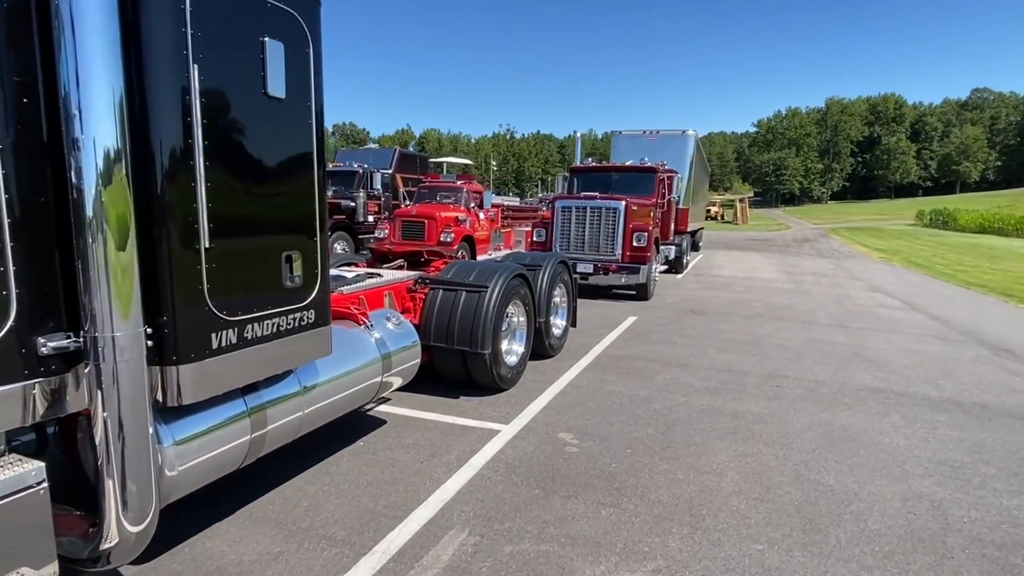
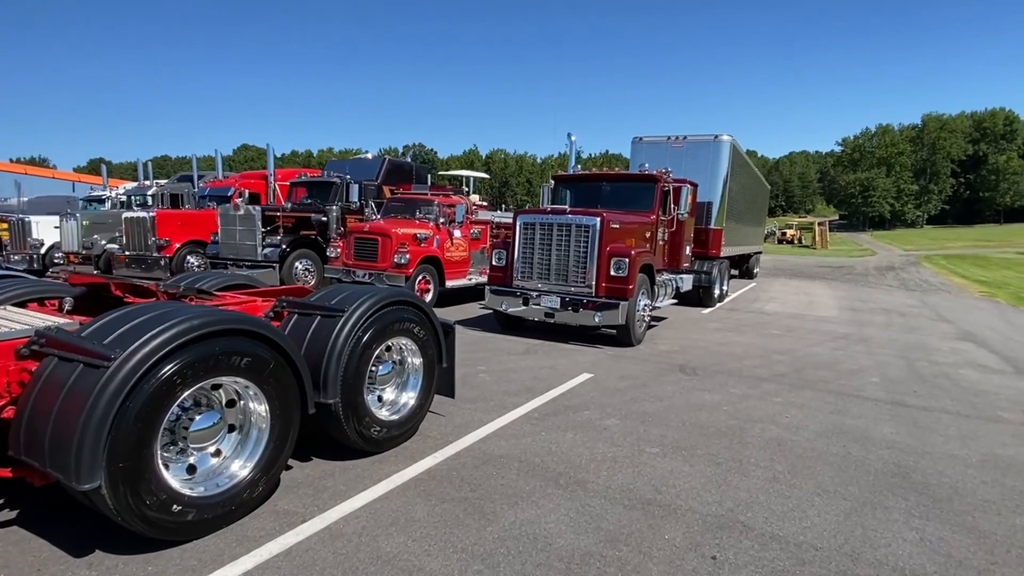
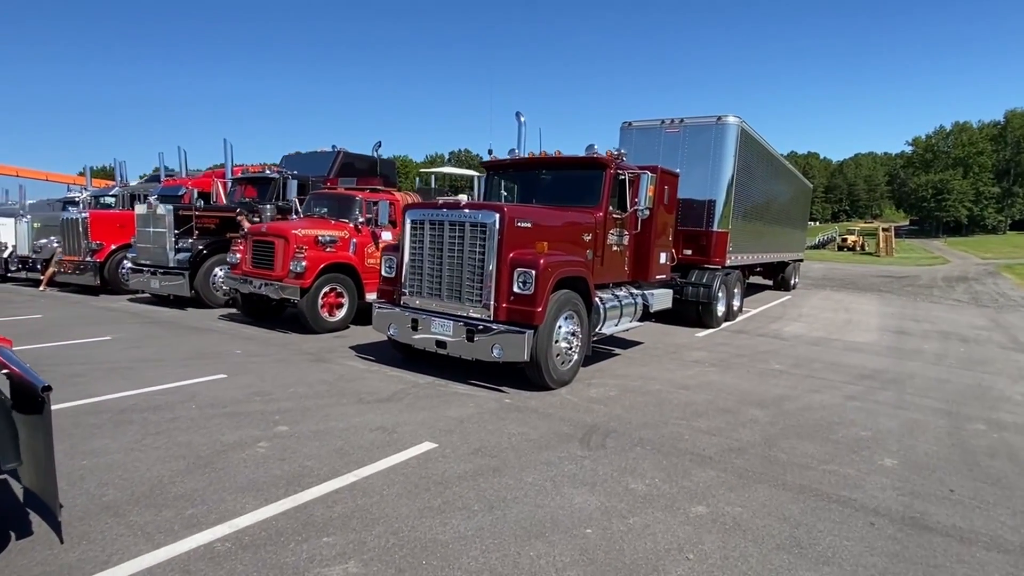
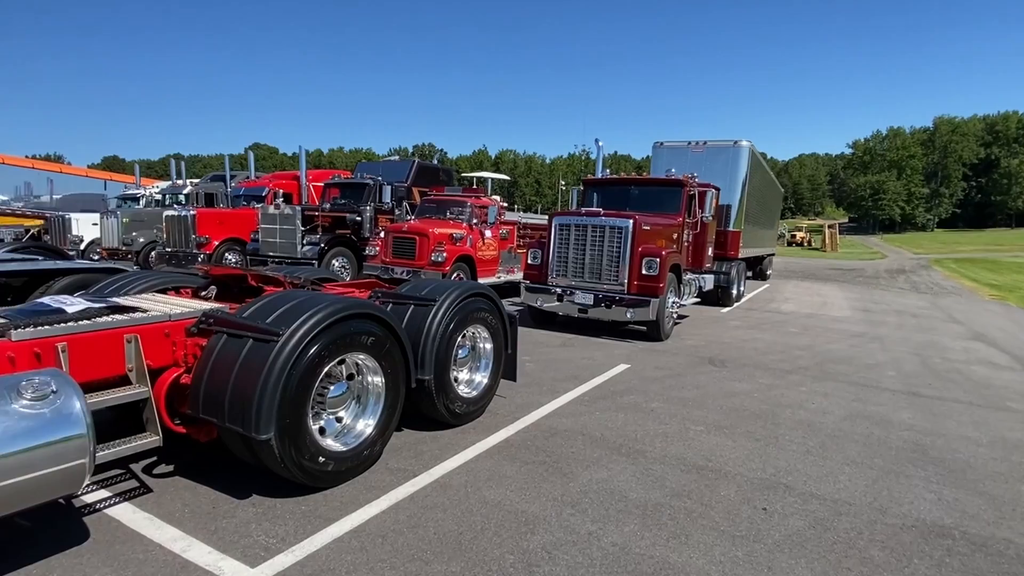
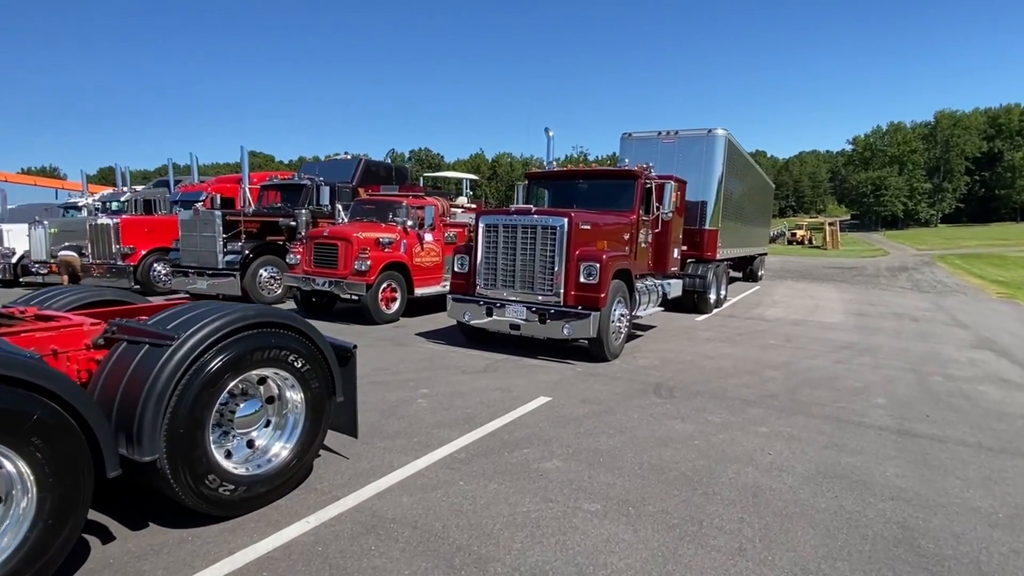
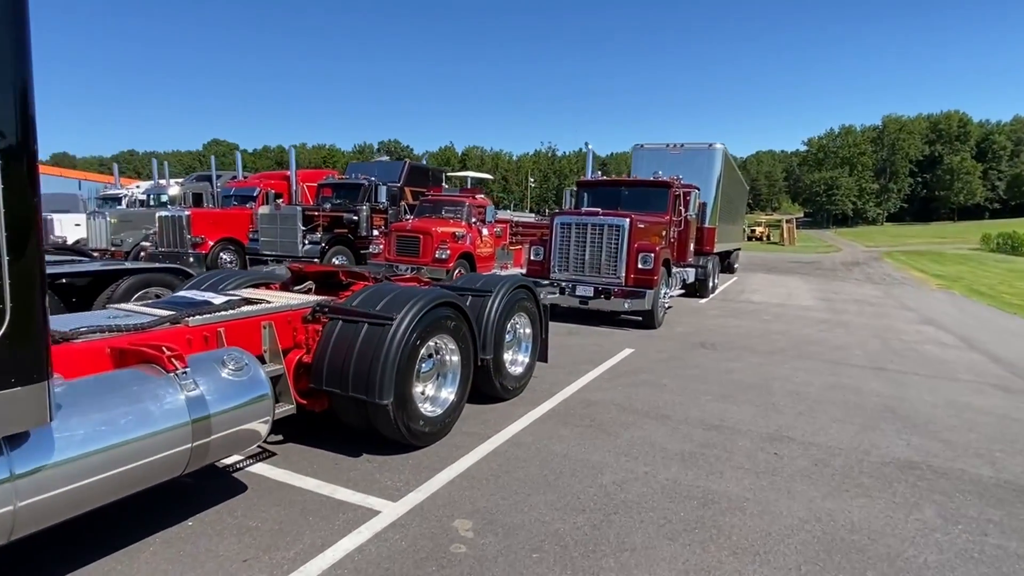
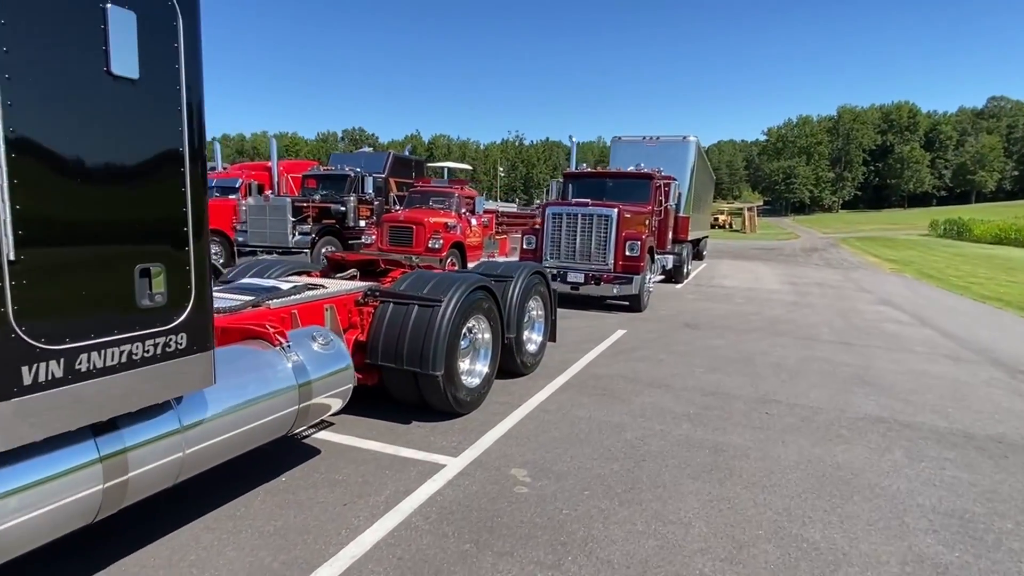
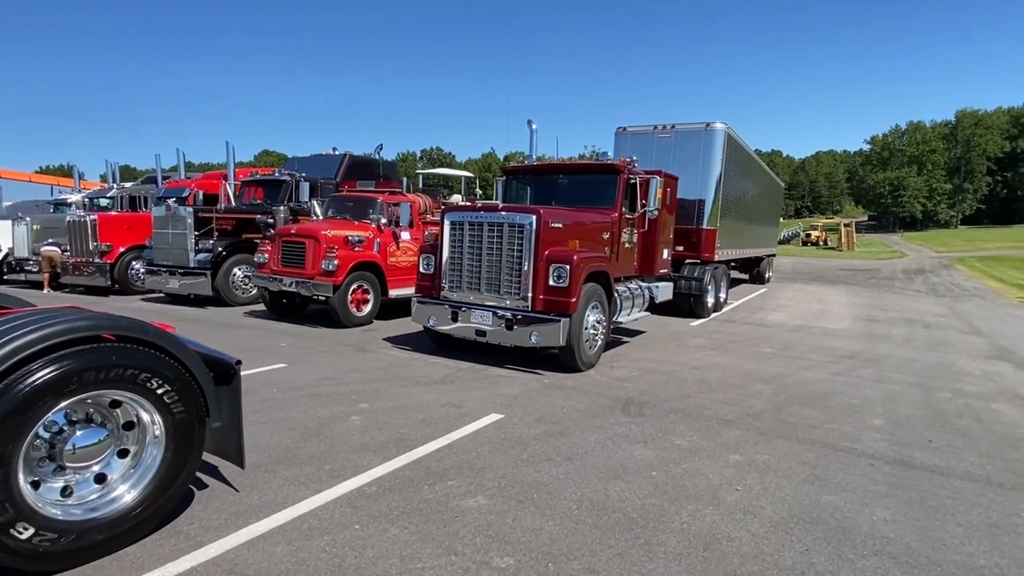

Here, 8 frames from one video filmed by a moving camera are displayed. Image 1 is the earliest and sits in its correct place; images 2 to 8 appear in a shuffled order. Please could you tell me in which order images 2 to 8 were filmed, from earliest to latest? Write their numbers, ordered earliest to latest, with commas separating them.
7, 6, 4, 2, 5, 8, 3
